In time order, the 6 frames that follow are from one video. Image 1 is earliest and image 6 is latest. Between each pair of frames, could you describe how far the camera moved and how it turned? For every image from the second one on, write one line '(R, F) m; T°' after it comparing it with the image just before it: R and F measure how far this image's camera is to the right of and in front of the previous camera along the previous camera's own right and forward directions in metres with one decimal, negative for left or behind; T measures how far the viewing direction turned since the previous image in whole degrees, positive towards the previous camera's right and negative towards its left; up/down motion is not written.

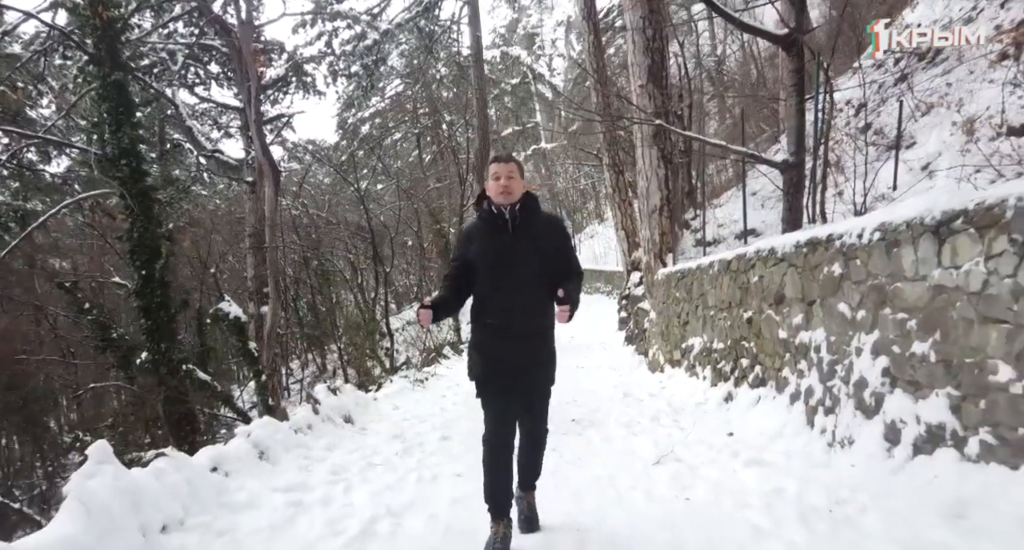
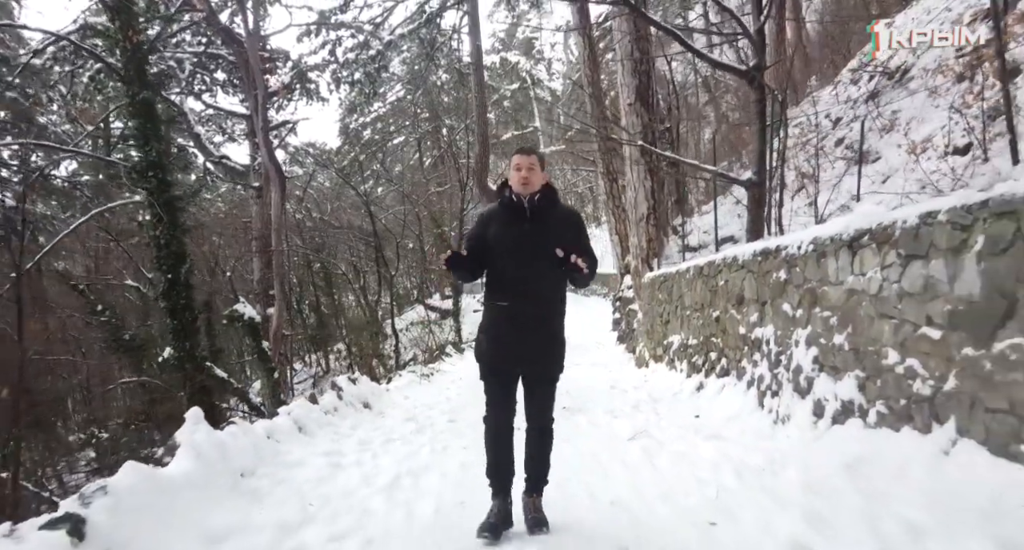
(0.0, -0.7) m; 0°
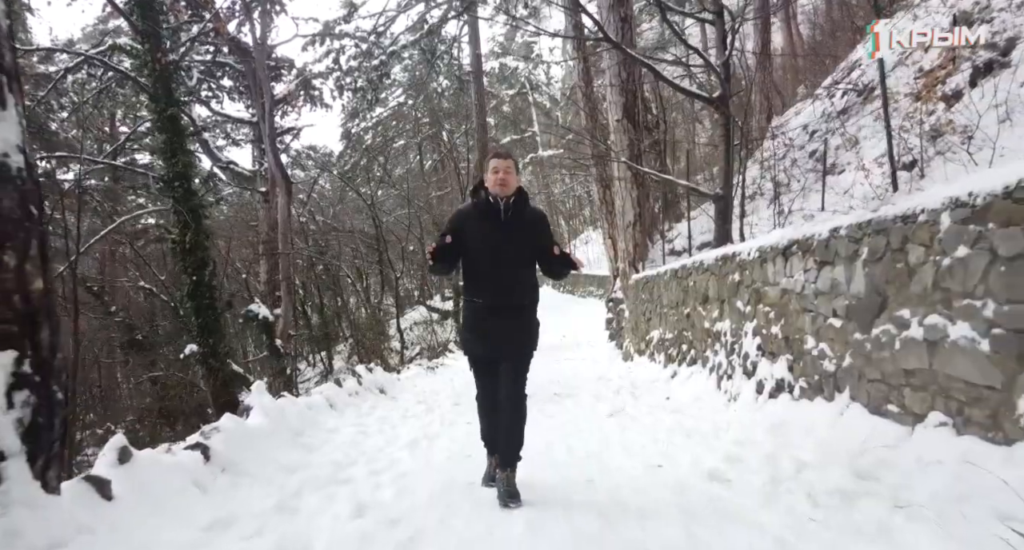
(0.0, -0.8) m; 0°
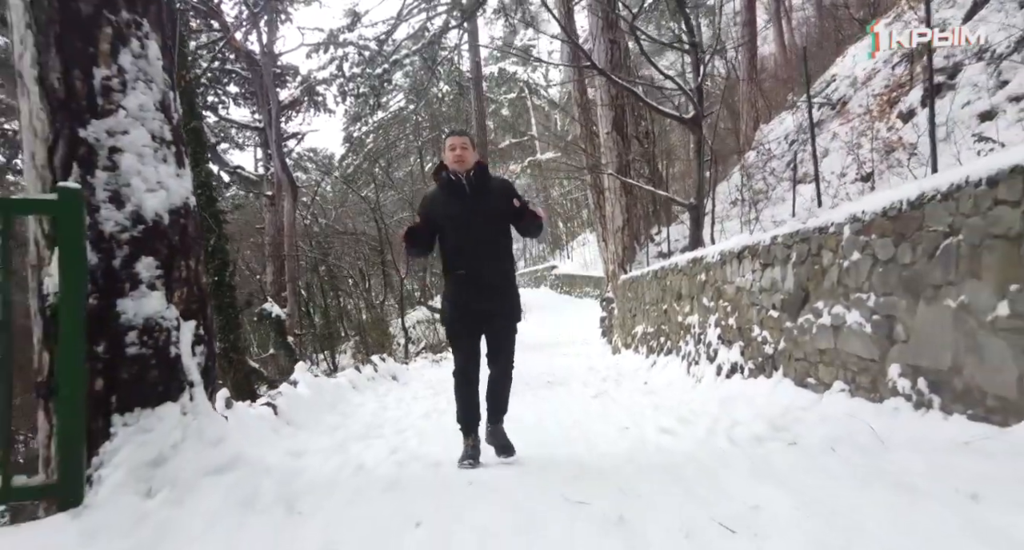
(0.0, -0.8) m; 0°
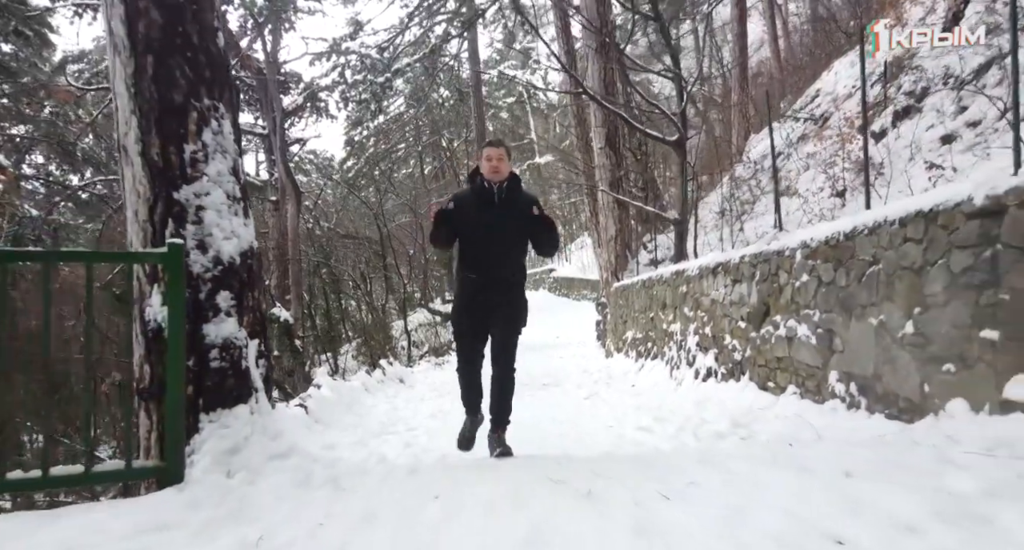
(0.0, -0.5) m; 0°
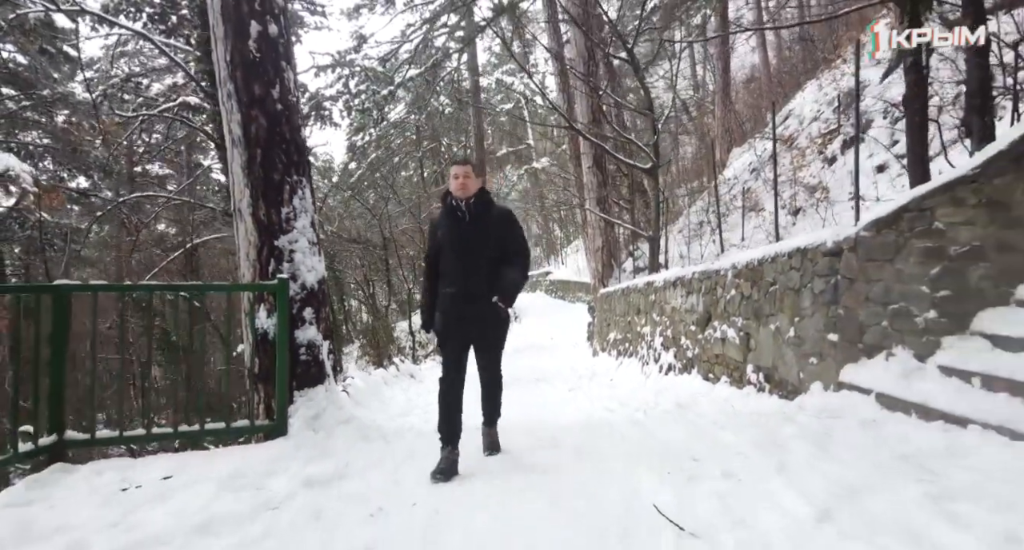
(0.0, -1.1) m; 0°
